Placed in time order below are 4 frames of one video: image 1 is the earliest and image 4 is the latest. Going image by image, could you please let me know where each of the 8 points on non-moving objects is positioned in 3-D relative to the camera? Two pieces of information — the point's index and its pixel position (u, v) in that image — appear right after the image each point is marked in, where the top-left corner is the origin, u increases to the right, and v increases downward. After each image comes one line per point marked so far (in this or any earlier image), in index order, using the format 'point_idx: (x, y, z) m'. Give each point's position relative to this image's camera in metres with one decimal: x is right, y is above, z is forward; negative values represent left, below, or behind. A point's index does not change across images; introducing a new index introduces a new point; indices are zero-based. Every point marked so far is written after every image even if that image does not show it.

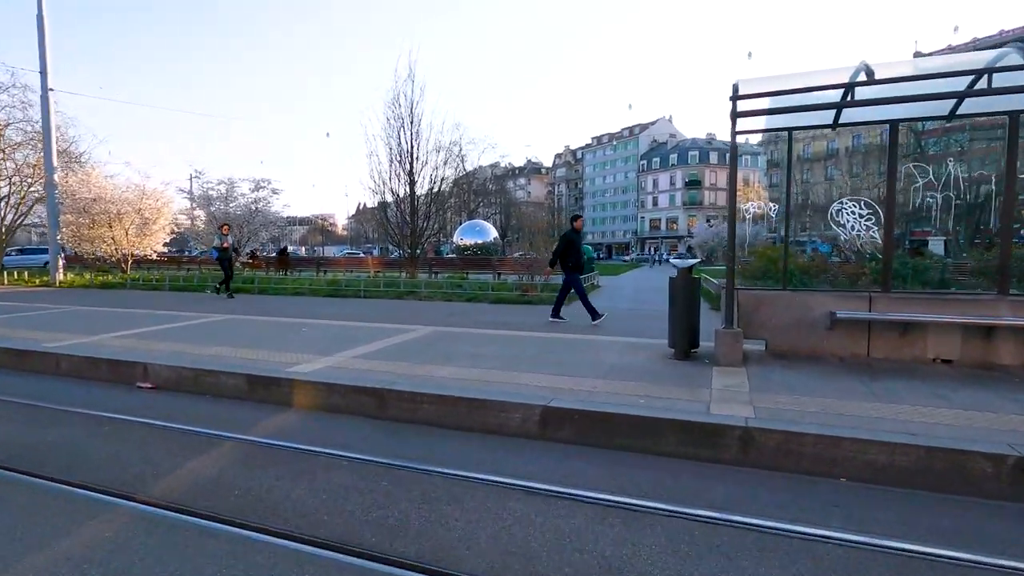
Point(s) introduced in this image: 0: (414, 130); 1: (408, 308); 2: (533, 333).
0: (-3.6, +5.7, +19.5) m
1: (-2.7, -0.5, +13.7) m
2: (+0.3, -0.8, +9.6) m
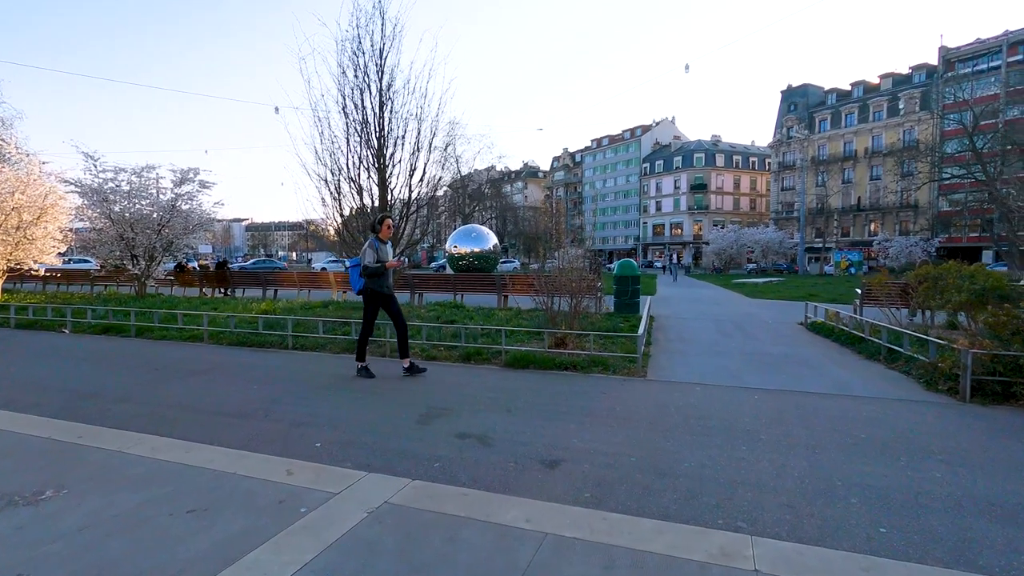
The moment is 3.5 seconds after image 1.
0: (-3.1, +4.9, +13.3) m
1: (-2.2, -1.3, +7.4) m
2: (+0.8, -1.6, +3.4) m
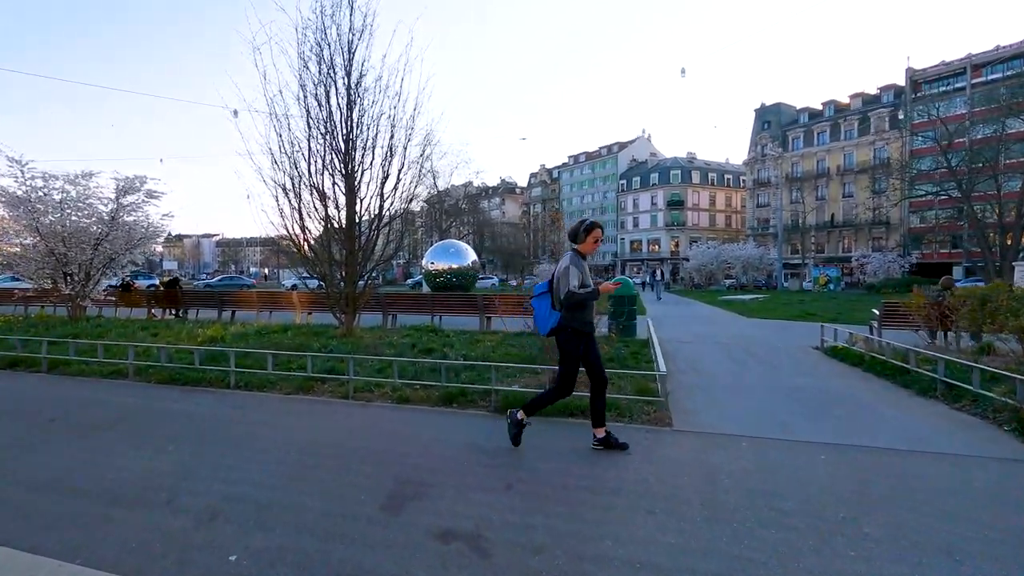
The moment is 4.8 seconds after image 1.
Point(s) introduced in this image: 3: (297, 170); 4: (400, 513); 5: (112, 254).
0: (-3.5, +4.4, +11.8) m
1: (-2.3, -1.6, +5.8) m
2: (+1.0, -1.7, +1.9) m
3: (-4.6, +2.5, +11.4) m
4: (-0.8, -1.7, +4.0) m
5: (-11.9, +1.0, +15.9) m
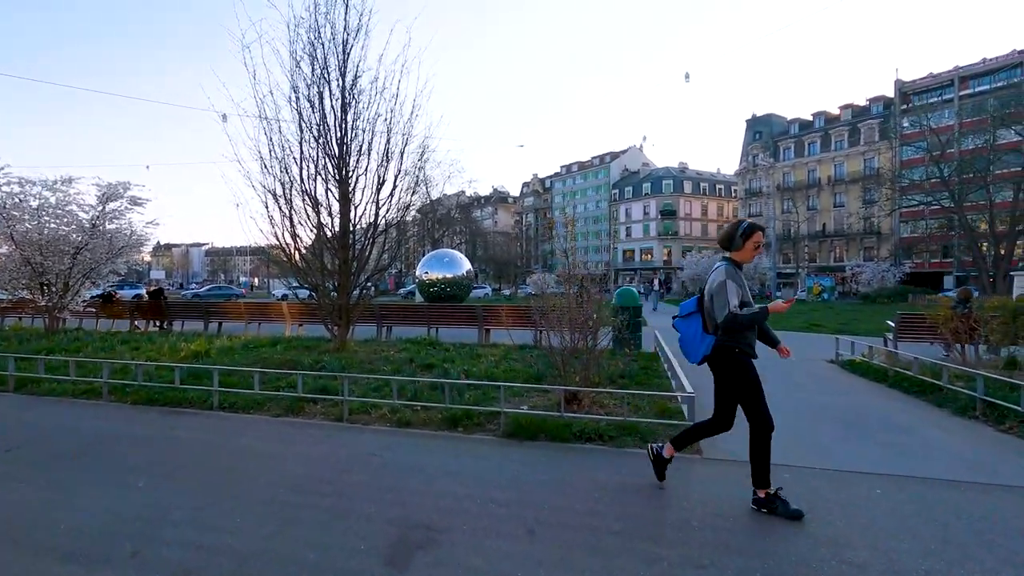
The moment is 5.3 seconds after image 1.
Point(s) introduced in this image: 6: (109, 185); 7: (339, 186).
0: (-3.4, +4.1, +11.3) m
1: (-2.2, -1.8, +5.2) m
2: (+1.2, -1.8, +1.3) m
3: (-4.5, +2.3, +10.8) m
4: (-0.7, -1.8, +3.4) m
5: (-11.9, +0.7, +15.2) m
6: (-12.0, +3.1, +15.9) m
7: (-3.7, +2.2, +11.3) m
